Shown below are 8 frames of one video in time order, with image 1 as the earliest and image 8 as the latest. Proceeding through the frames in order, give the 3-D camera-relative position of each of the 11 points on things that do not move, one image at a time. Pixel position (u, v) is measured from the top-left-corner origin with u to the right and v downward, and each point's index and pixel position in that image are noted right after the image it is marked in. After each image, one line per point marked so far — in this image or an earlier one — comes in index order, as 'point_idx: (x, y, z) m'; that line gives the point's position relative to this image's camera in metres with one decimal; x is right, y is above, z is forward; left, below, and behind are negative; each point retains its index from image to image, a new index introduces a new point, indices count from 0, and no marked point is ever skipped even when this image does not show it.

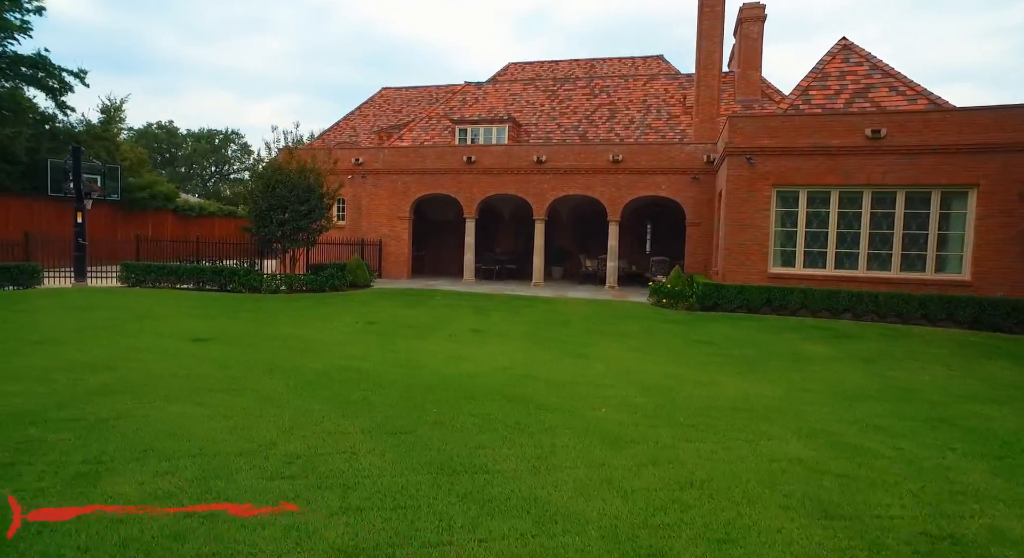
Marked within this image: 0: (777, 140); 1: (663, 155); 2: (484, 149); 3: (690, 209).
0: (+6.2, +3.3, +14.1) m
1: (+4.7, +3.9, +18.7) m
2: (-0.9, +4.3, +19.9) m
3: (+5.5, +2.1, +18.6) m
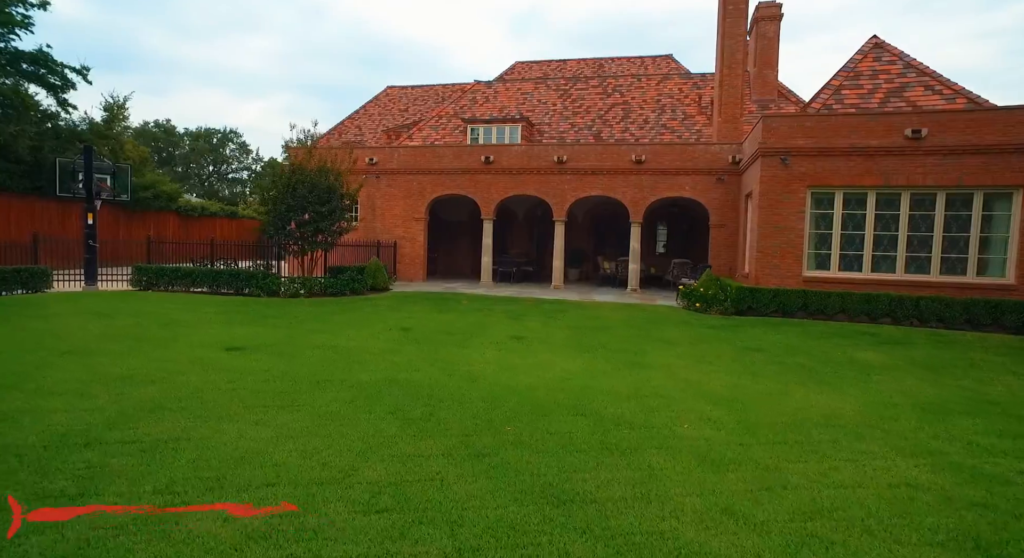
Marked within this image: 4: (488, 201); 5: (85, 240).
0: (+6.9, +3.2, +13.8) m
1: (+5.3, +3.8, +18.4) m
2: (-0.3, +4.2, +19.5) m
3: (+6.2, +2.1, +18.3) m
4: (-0.8, +2.6, +19.8) m
5: (-10.9, +1.0, +15.4) m
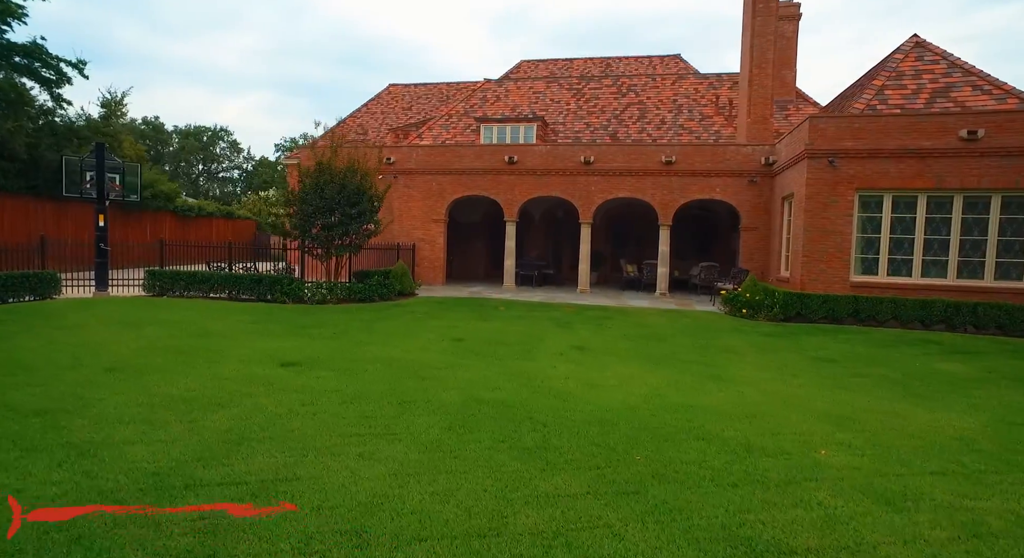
0: (+7.8, +3.1, +13.4) m
1: (+6.1, +3.7, +18.0) m
2: (+0.5, +4.1, +18.9) m
3: (+6.9, +1.9, +17.9) m
4: (0.0, +2.4, +19.2) m
5: (-10.1, +0.9, +14.6) m
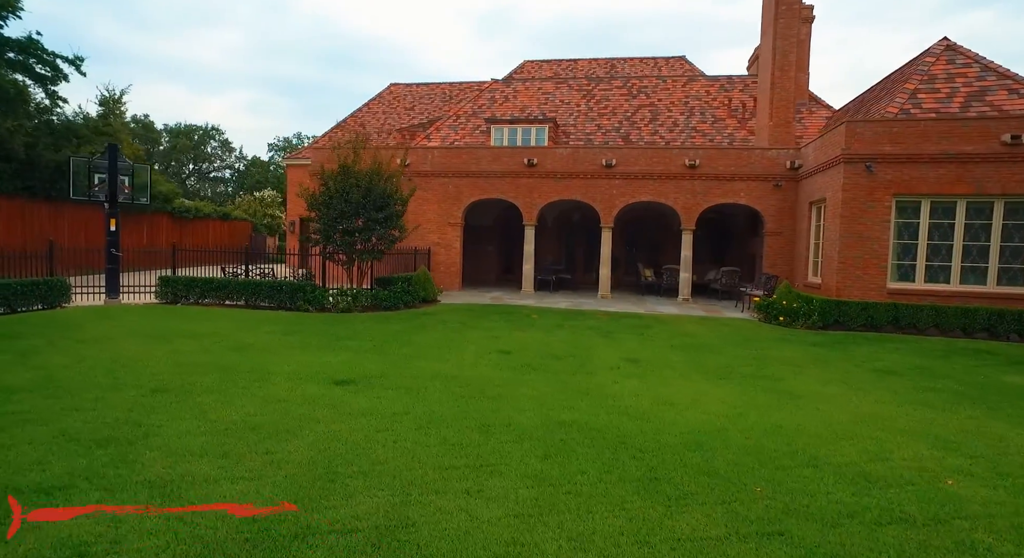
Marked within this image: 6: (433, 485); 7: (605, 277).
0: (+8.5, +2.9, +13.2) m
1: (+6.7, +3.5, +17.7) m
2: (+1.1, +3.9, +18.5) m
3: (+7.6, +1.8, +17.6) m
4: (+0.6, +2.3, +18.8) m
5: (-9.4, +0.7, +13.9) m
6: (-0.6, -1.6, +4.7) m
7: (+2.9, +0.1, +18.5) m
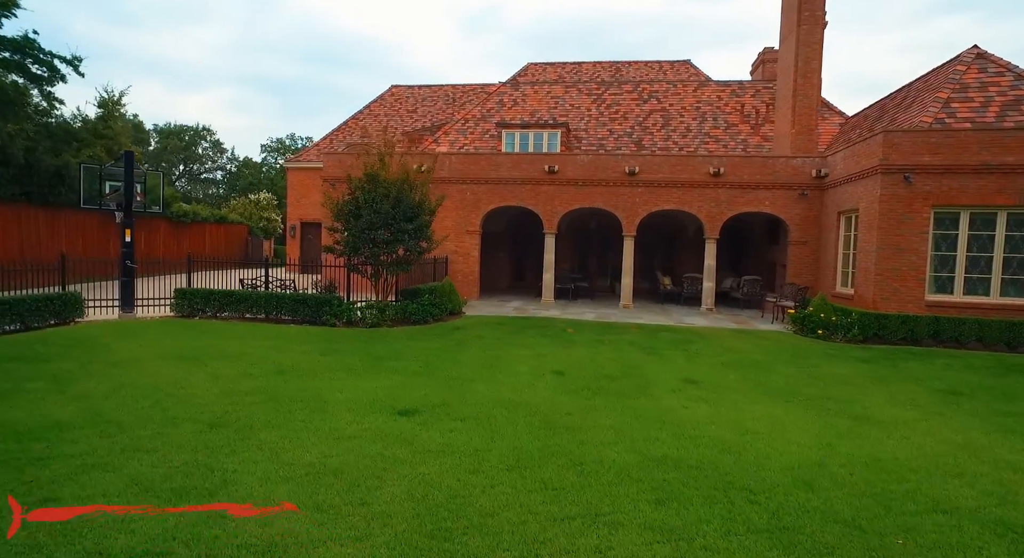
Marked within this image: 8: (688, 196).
0: (+9.2, +2.6, +13.0) m
1: (+7.4, +3.2, +17.5) m
2: (+1.7, +3.7, +18.2) m
3: (+8.2, +1.5, +17.4) m
4: (+1.2, +2.0, +18.4) m
5: (-8.7, +0.4, +13.4) m
6: (+0.3, -1.9, +4.3) m
7: (+3.5, -0.2, +18.2) m
8: (+5.2, +2.5, +17.8) m
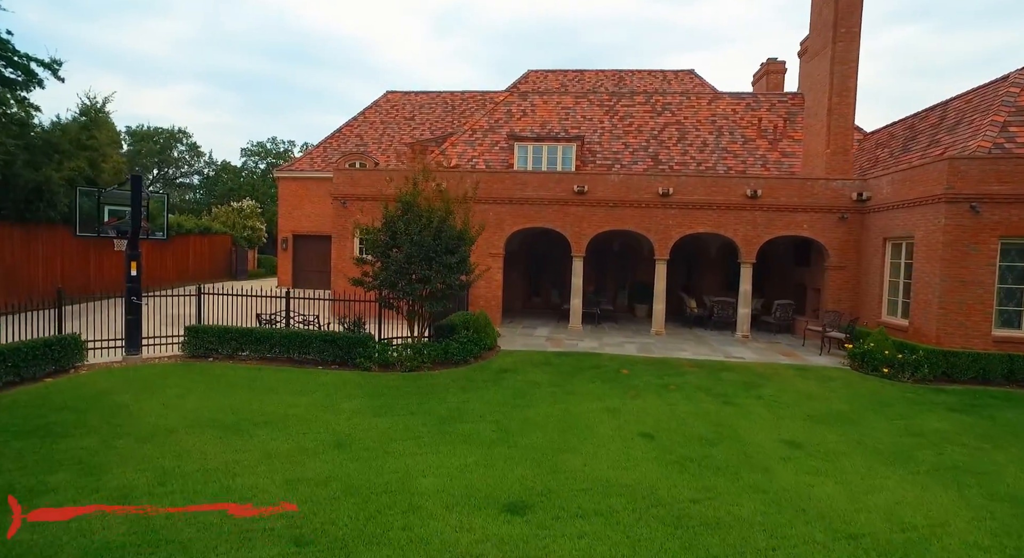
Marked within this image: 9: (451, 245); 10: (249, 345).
0: (+10.2, +1.9, +12.4) m
1: (+8.2, +2.5, +16.8) m
2: (+2.5, +2.9, +17.3) m
3: (+9.0, +0.8, +16.8) m
4: (+2.0, +1.3, +17.5) m
5: (-7.6, -0.3, +12.0) m
6: (+1.7, -2.6, +3.3) m
7: (+4.3, -1.0, +17.3) m
8: (+6.0, +1.7, +17.1) m
9: (-1.3, +0.7, +12.0) m
10: (-5.4, -1.4, +12.4) m
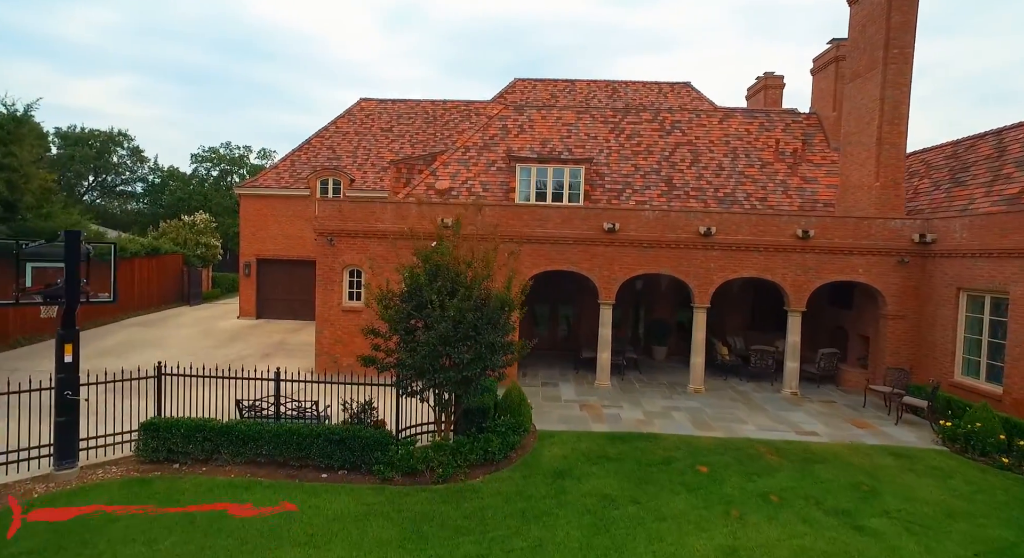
0: (+11.1, +0.7, +10.8) m
1: (+8.7, +1.2, +15.0) m
2: (+3.0, +1.6, +15.0) m
3: (+9.5, -0.5, +15.0) m
4: (+2.5, 0.0, +15.2) m
5: (-6.7, -1.7, +9.0) m
6: (+3.3, -3.9, +1.0) m
7: (+4.8, -2.2, +15.2) m
8: (+6.5, +0.5, +15.1) m
9: (-0.4, -0.6, +9.5) m
10: (-4.5, -2.7, +9.6) m
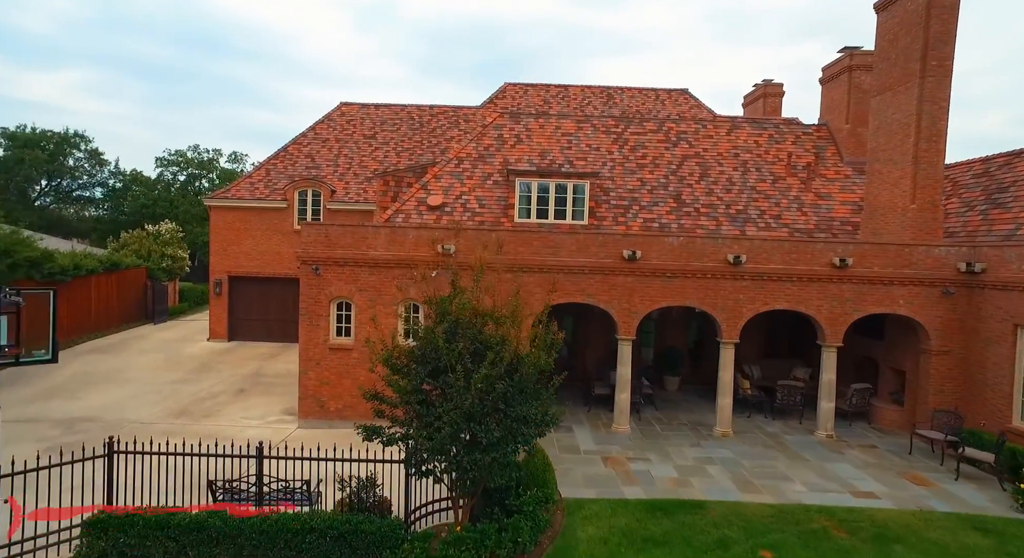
0: (+11.5, -0.1, +9.6) m
1: (+8.9, +0.5, +13.7) m
2: (+3.2, +0.9, +13.5) m
3: (+9.8, -1.2, +13.8) m
4: (+2.7, -0.8, +13.7) m
5: (-6.2, -2.4, +7.1) m
6: (+4.1, -4.6, -0.5) m
7: (+5.0, -3.0, +13.8) m
8: (+6.8, -0.3, +13.7) m
9: (+0.1, -1.4, +7.9) m
10: (-4.0, -3.4, +7.8) m
